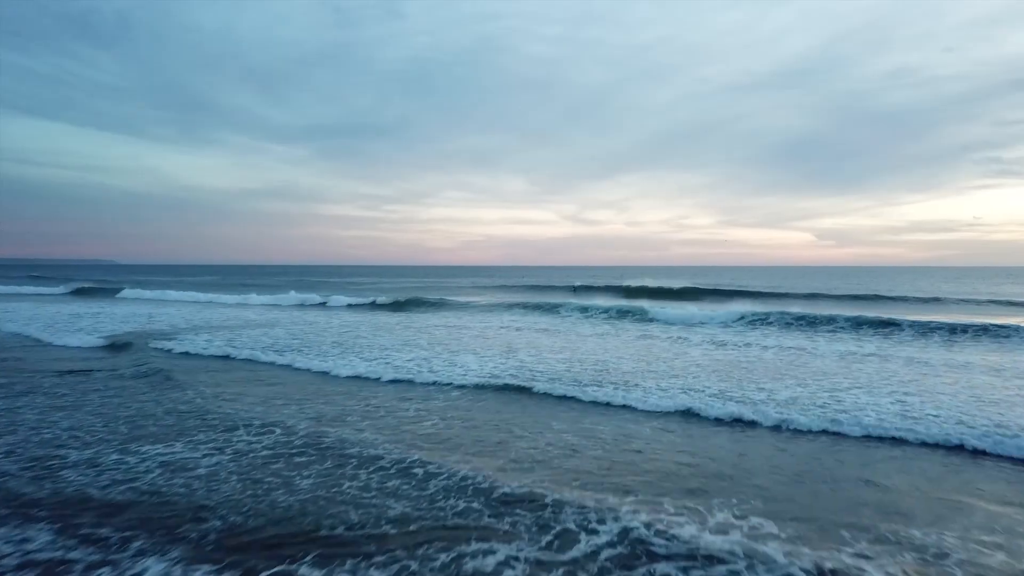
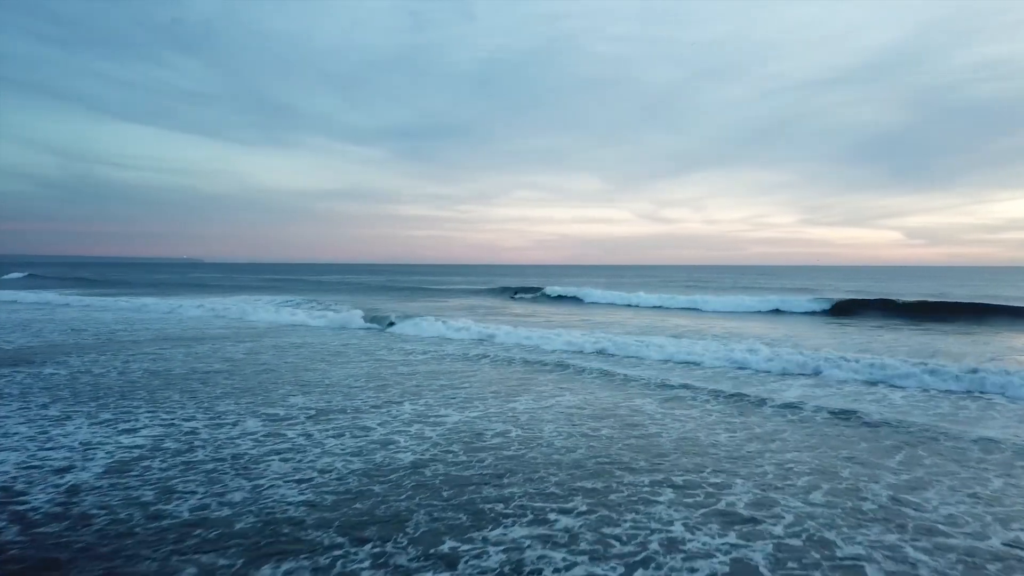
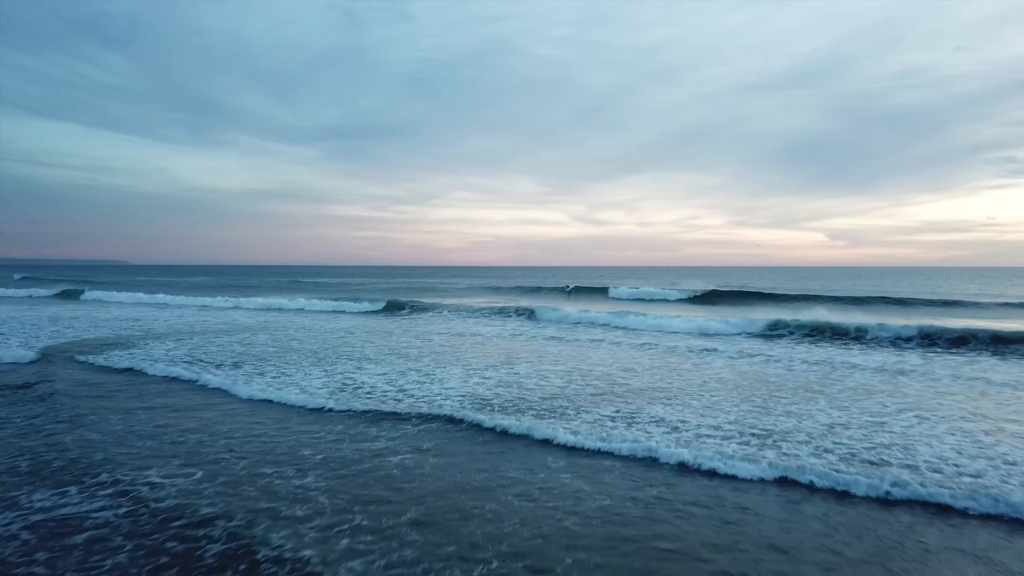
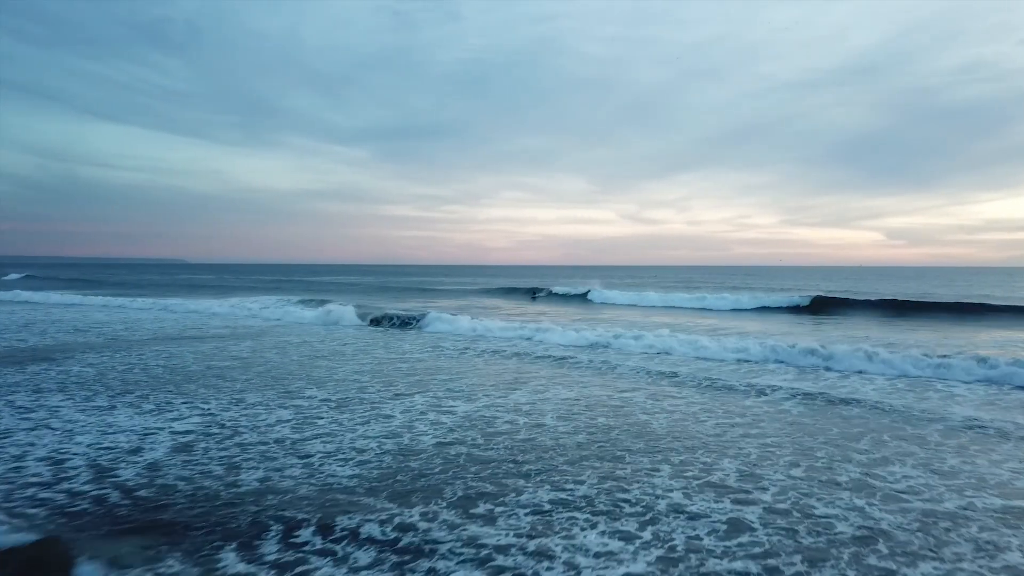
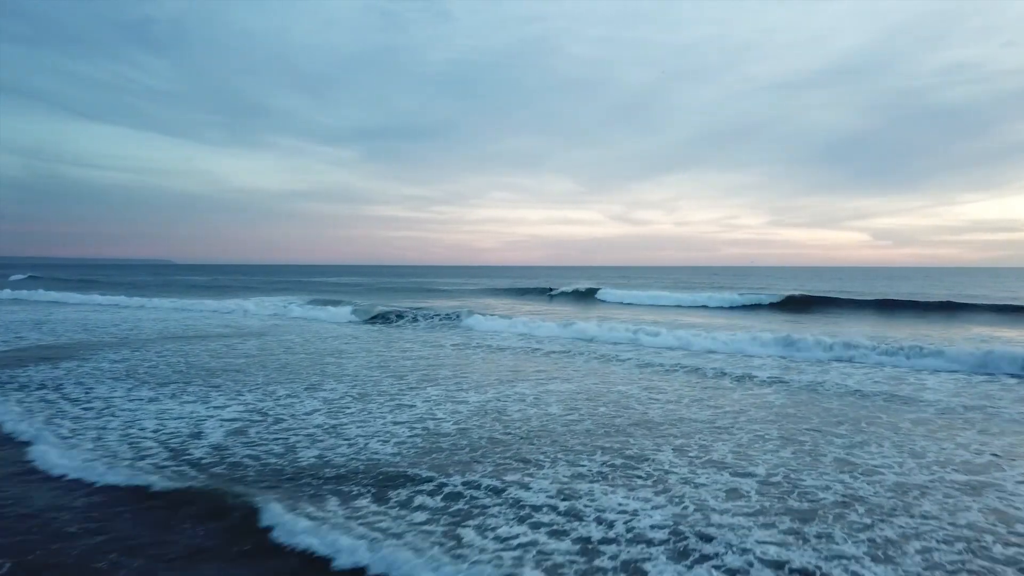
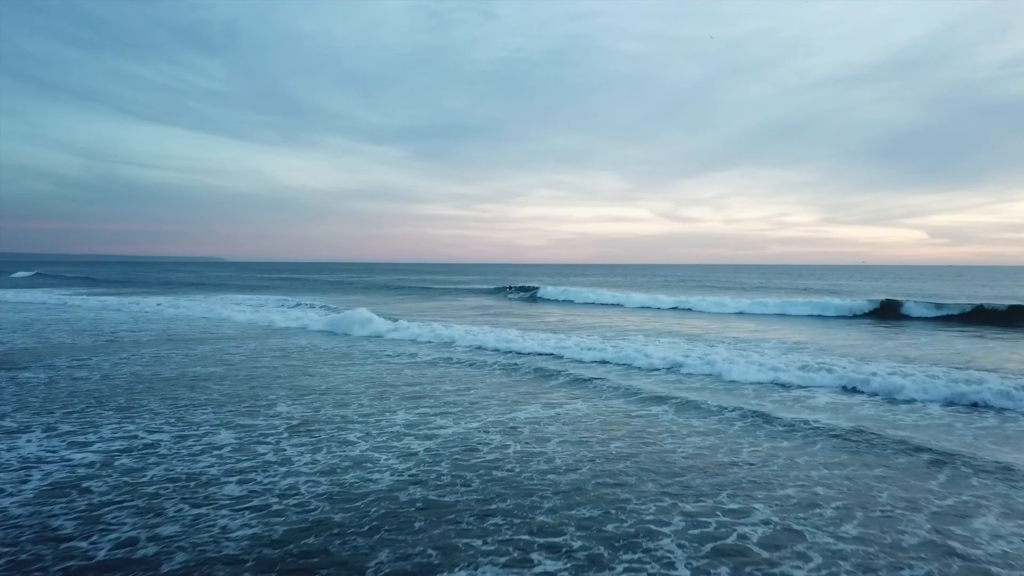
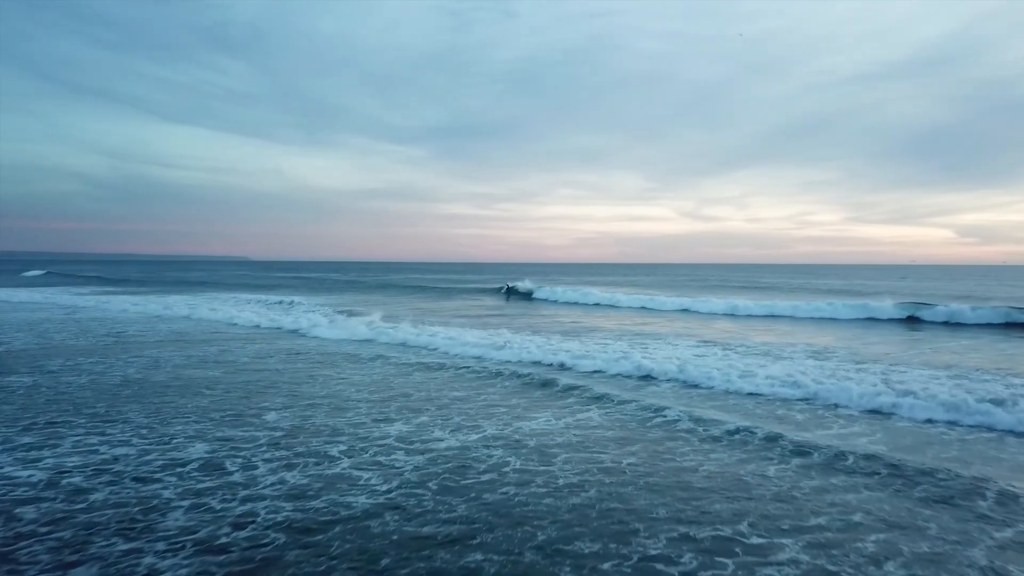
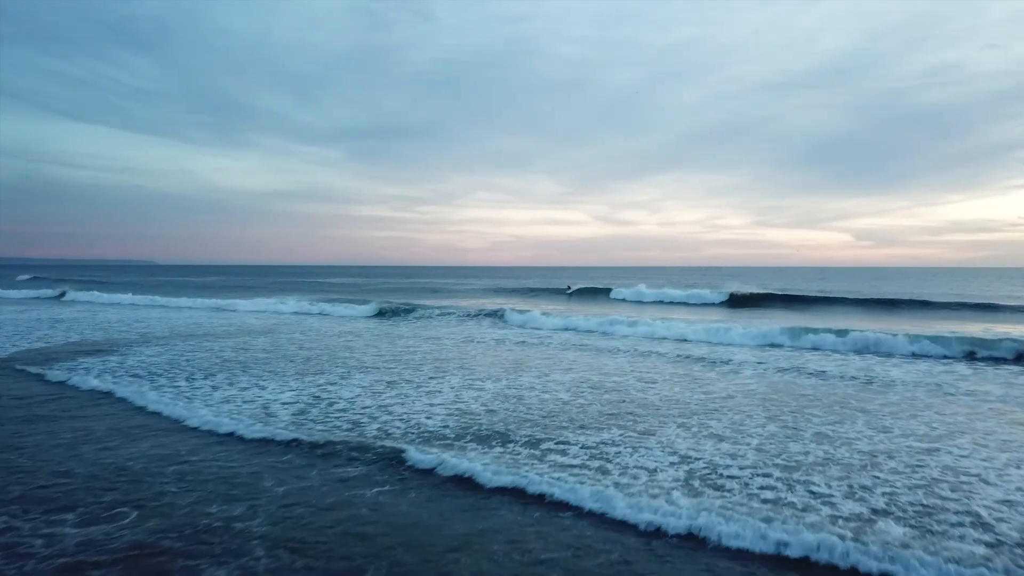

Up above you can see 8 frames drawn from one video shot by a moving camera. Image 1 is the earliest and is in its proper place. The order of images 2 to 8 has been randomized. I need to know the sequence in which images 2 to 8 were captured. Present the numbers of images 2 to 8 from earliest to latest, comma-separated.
3, 8, 5, 4, 2, 6, 7
